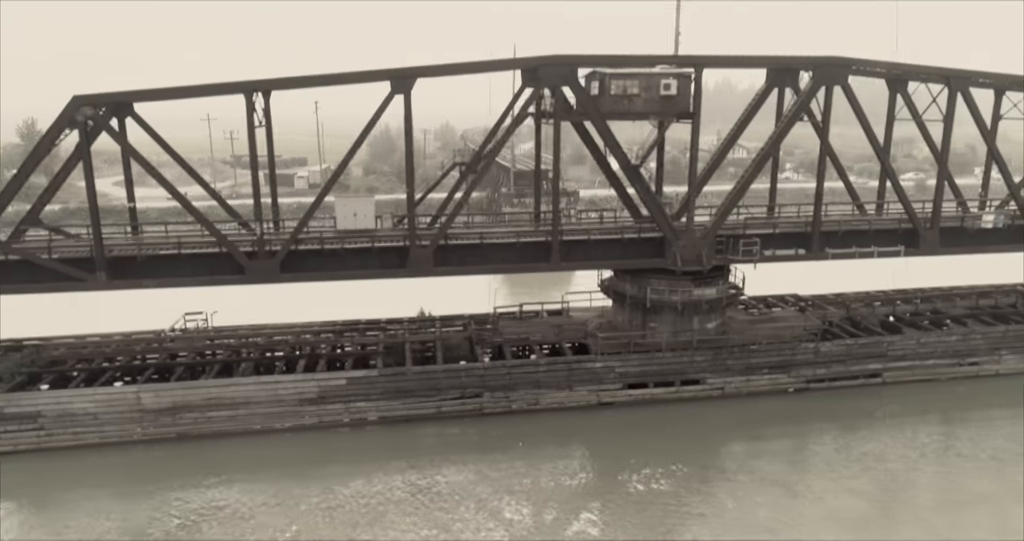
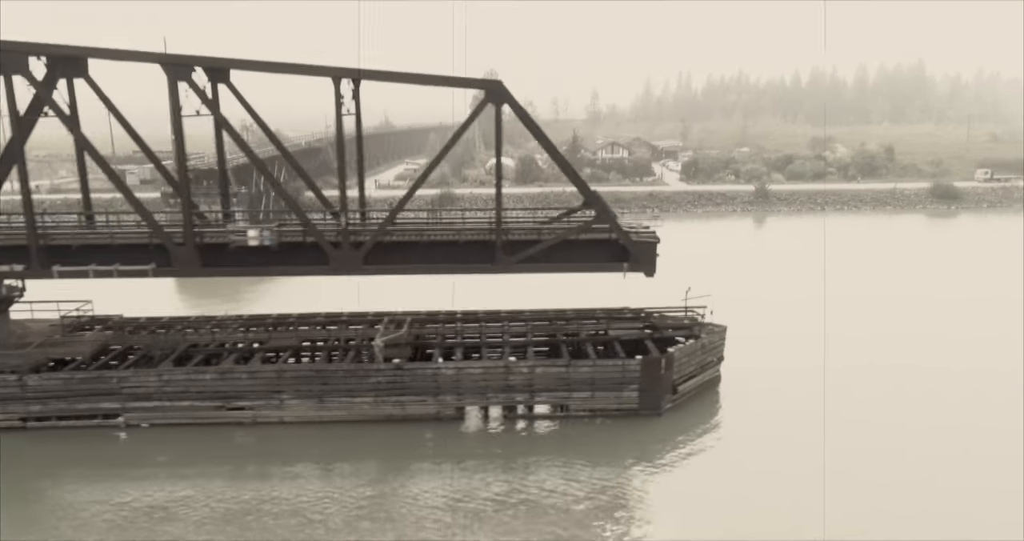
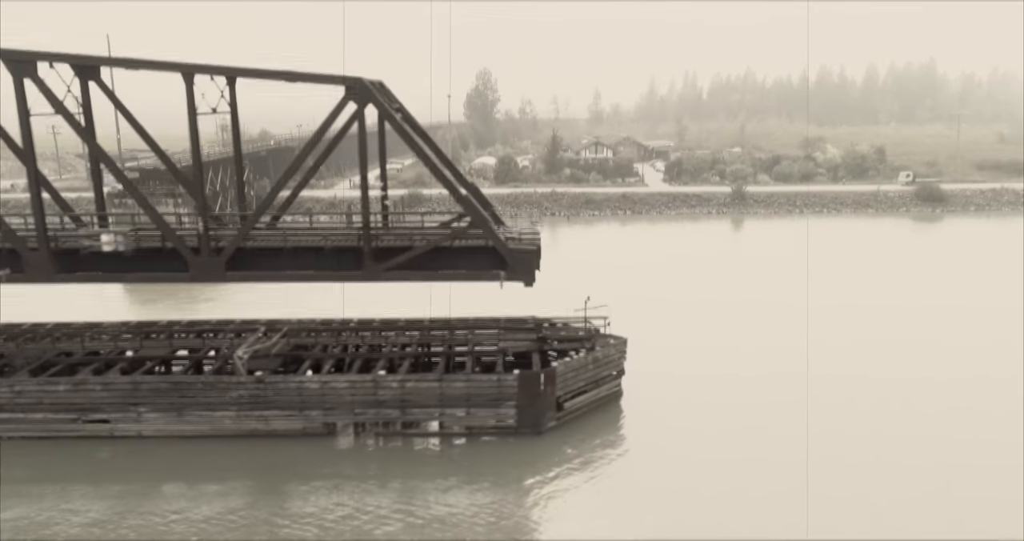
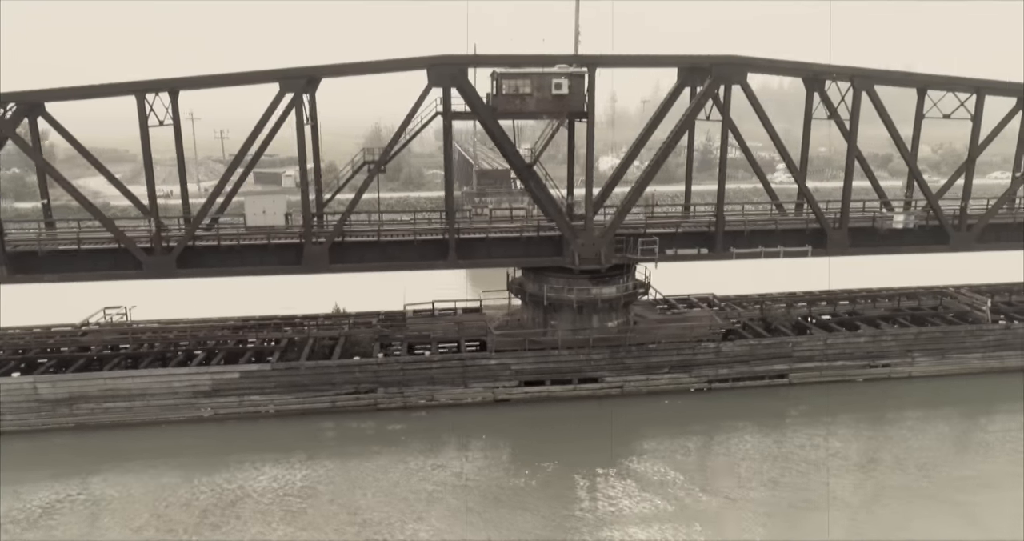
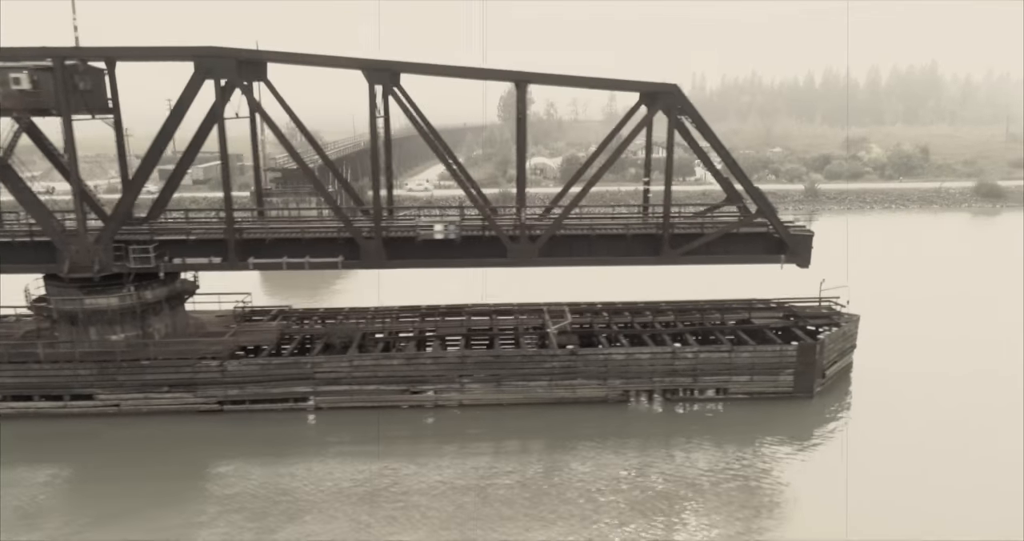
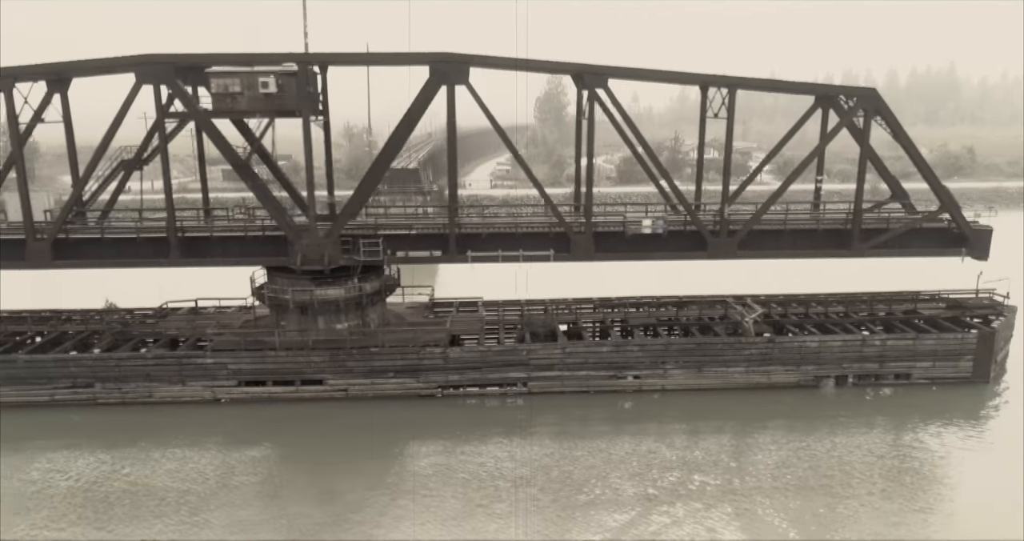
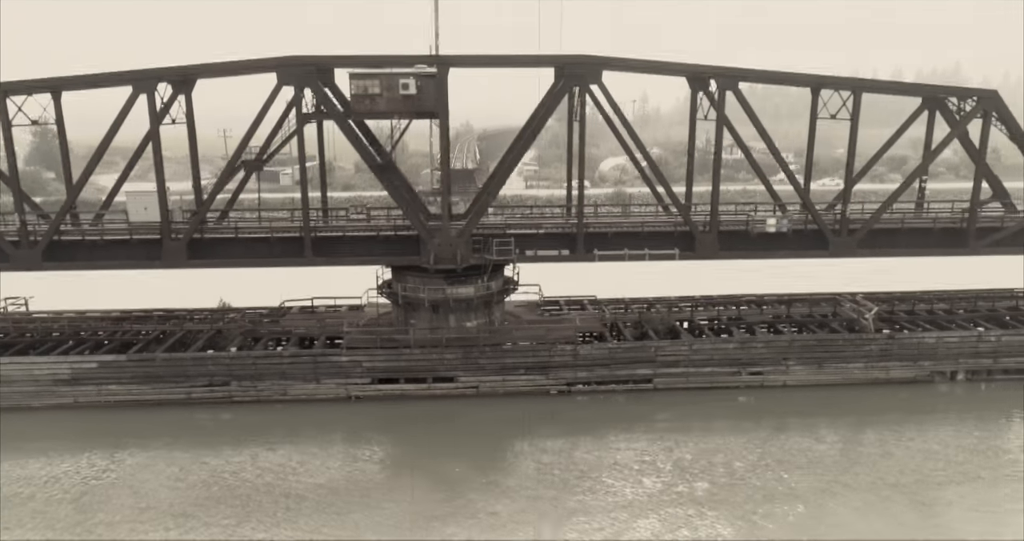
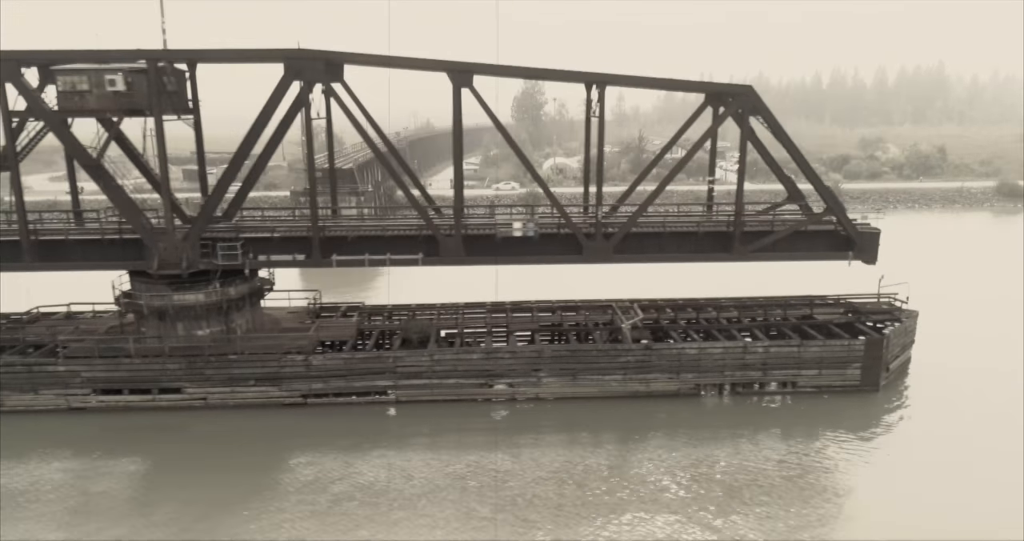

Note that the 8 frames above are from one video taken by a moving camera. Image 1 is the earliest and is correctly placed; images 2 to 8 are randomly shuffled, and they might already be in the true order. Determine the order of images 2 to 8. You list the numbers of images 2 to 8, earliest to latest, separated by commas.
4, 7, 6, 8, 5, 2, 3
